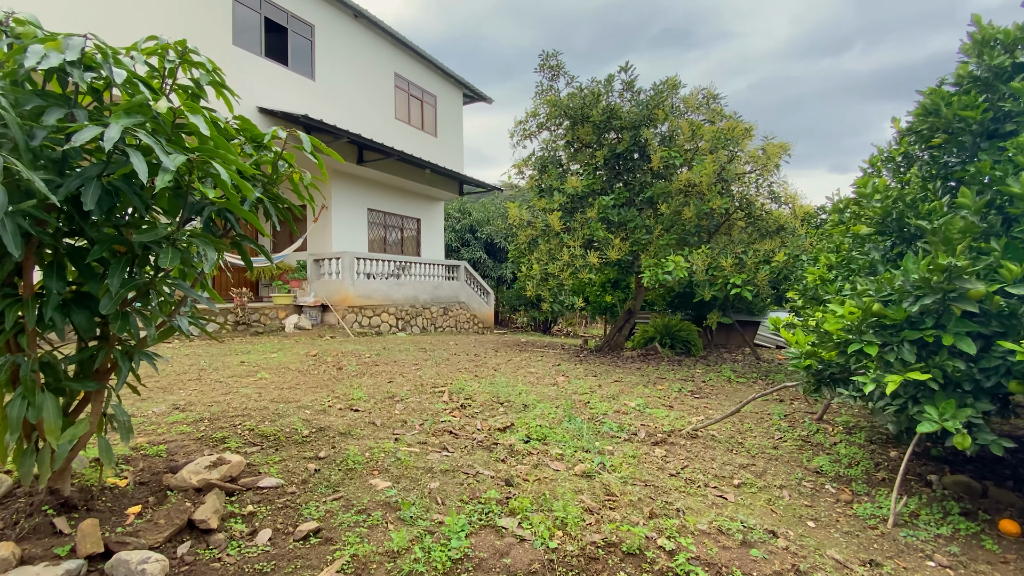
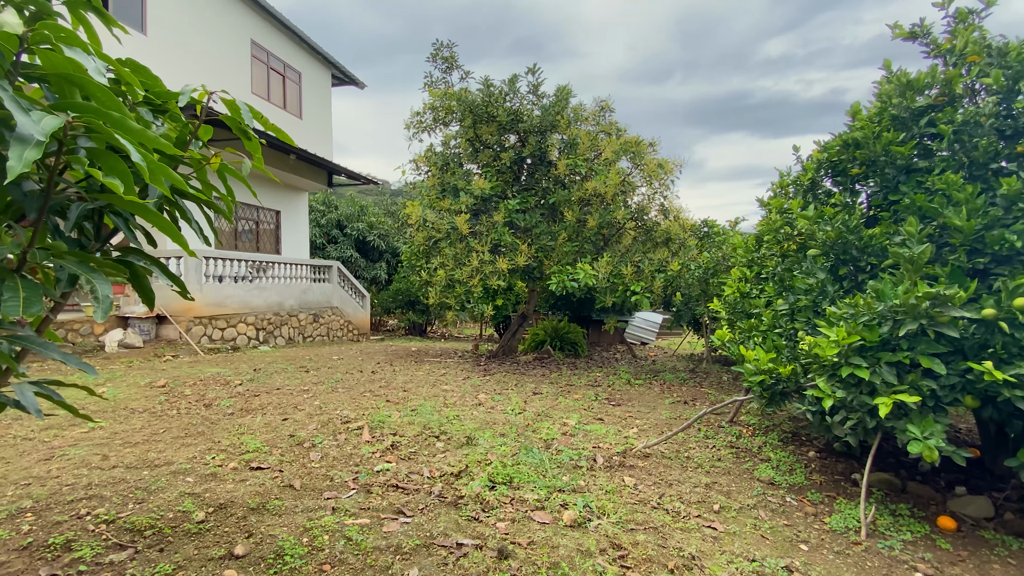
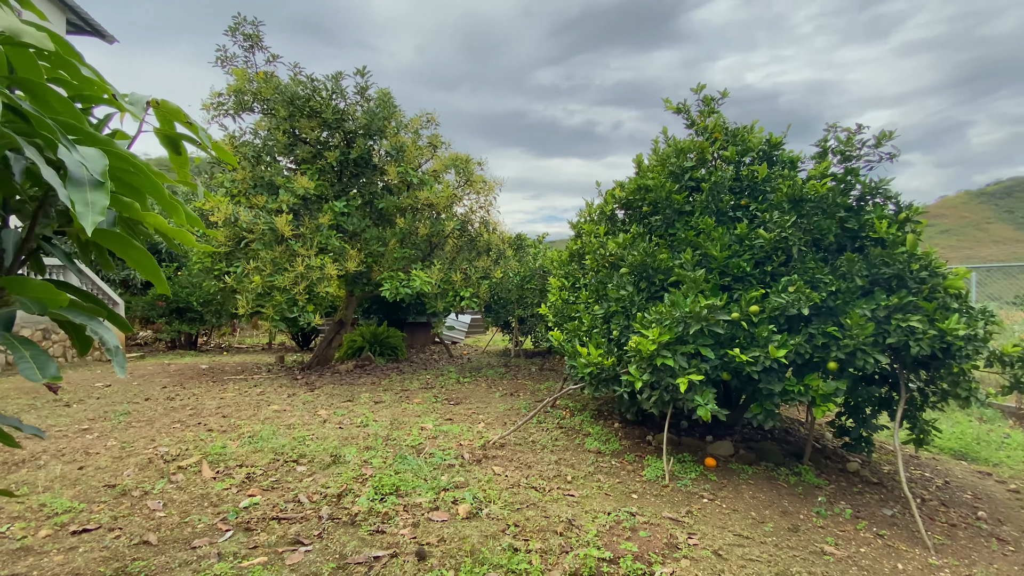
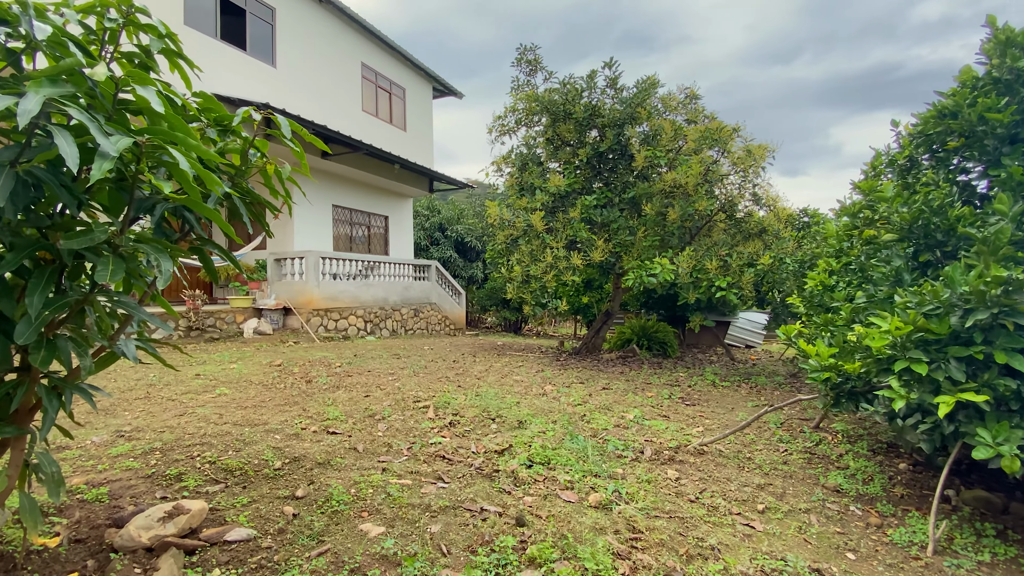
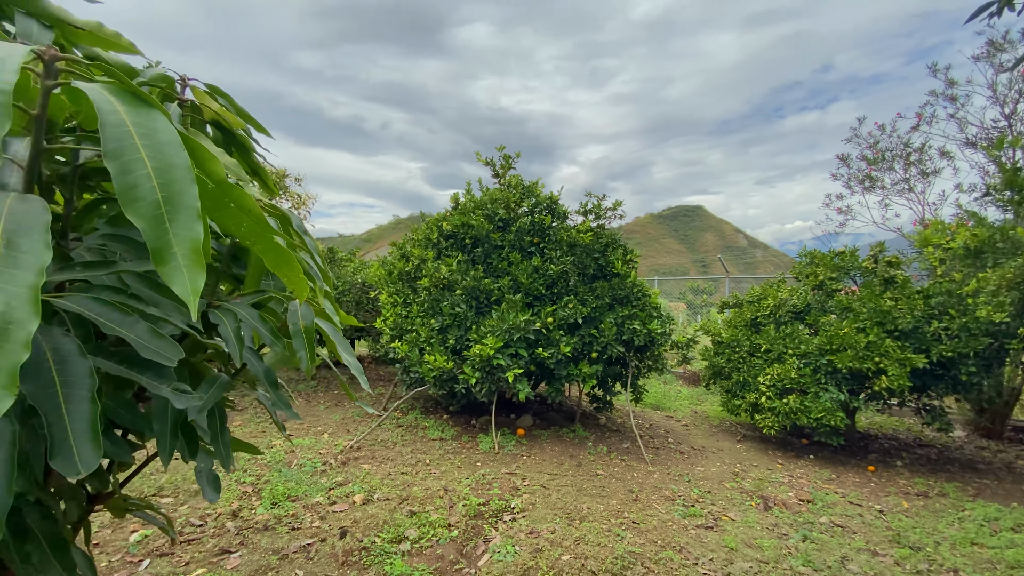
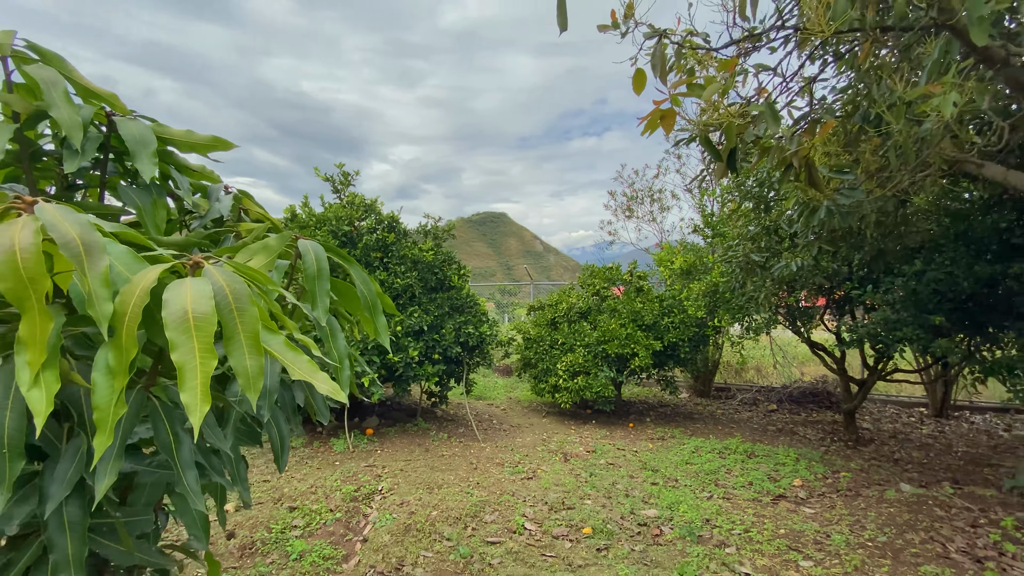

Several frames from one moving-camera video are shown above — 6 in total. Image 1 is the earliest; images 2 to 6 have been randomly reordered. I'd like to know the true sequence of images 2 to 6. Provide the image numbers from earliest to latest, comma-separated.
4, 2, 3, 5, 6
